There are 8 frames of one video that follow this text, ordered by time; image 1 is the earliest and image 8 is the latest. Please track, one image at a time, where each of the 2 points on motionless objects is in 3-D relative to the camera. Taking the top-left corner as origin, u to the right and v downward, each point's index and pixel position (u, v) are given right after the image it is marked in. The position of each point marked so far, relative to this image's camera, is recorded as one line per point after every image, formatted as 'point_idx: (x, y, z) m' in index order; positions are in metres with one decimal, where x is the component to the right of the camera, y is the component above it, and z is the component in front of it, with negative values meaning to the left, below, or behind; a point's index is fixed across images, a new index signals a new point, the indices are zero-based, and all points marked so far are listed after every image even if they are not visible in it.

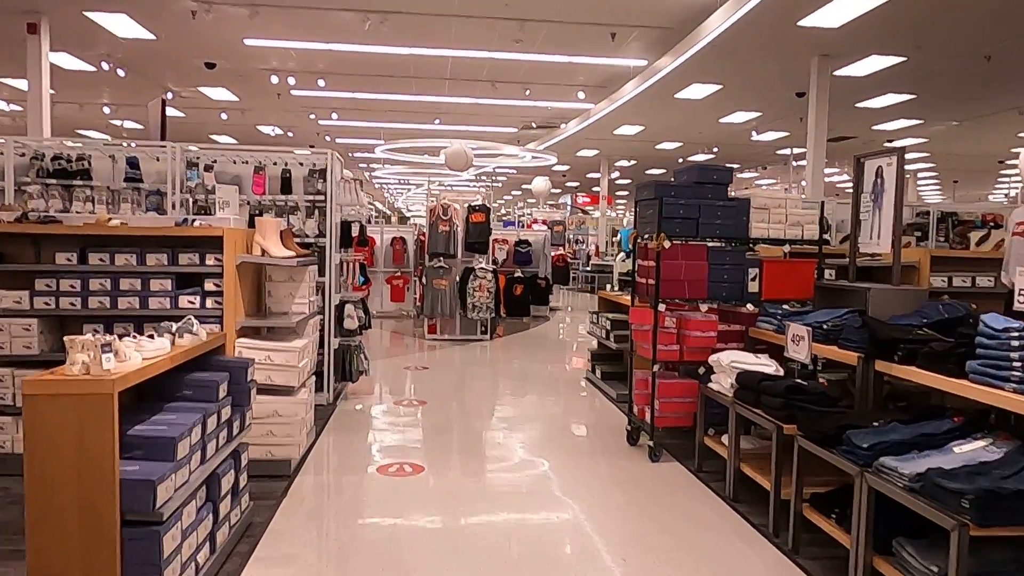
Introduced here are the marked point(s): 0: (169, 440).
0: (-1.2, -0.5, +2.6) m
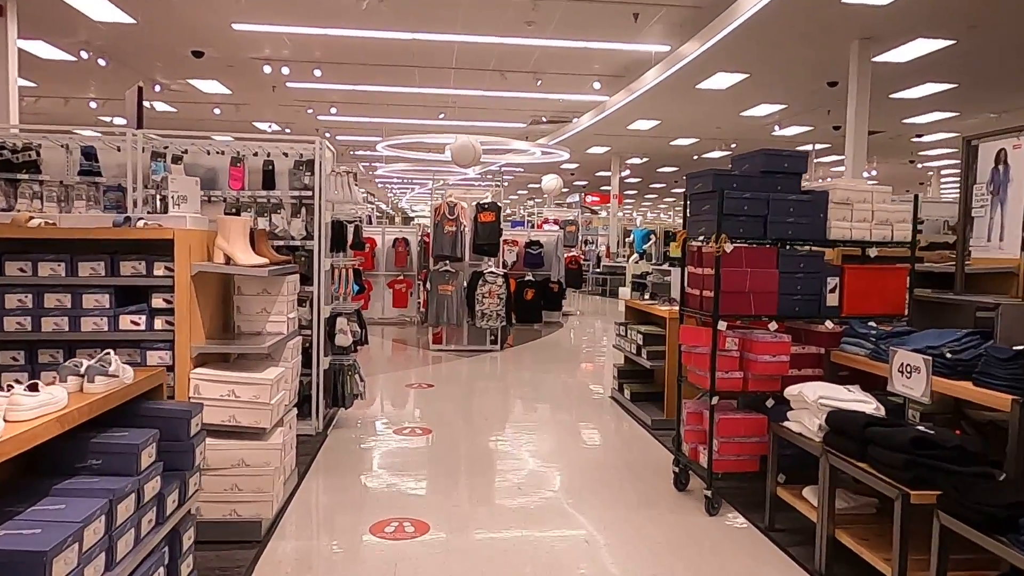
0: (-1.0, -0.6, +1.7) m
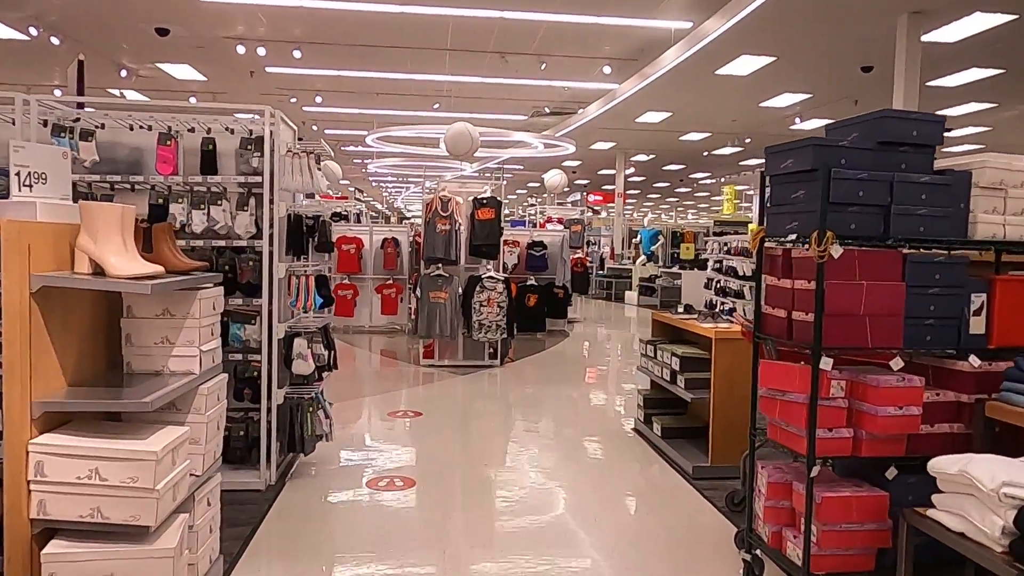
0: (-1.0, -0.7, +0.5) m
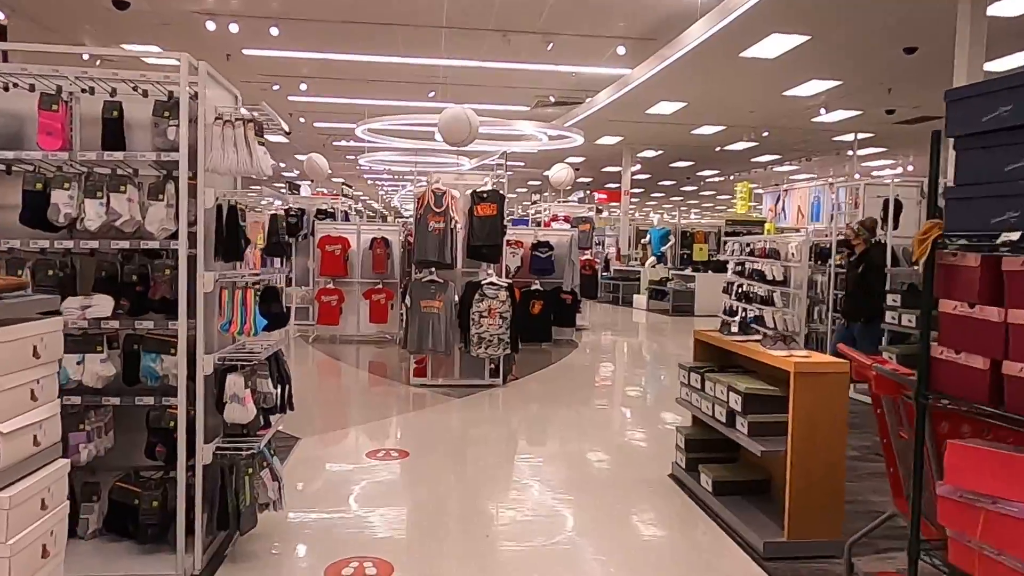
0: (-0.9, -0.7, -0.7) m
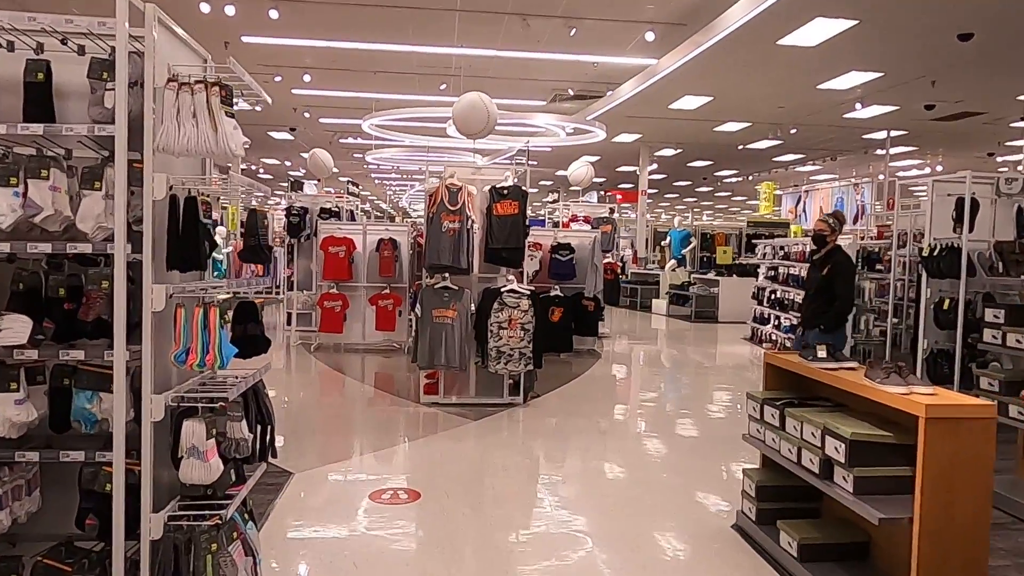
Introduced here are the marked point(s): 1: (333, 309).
0: (-0.8, -0.8, -1.5) m
1: (-2.3, -0.3, +9.9) m
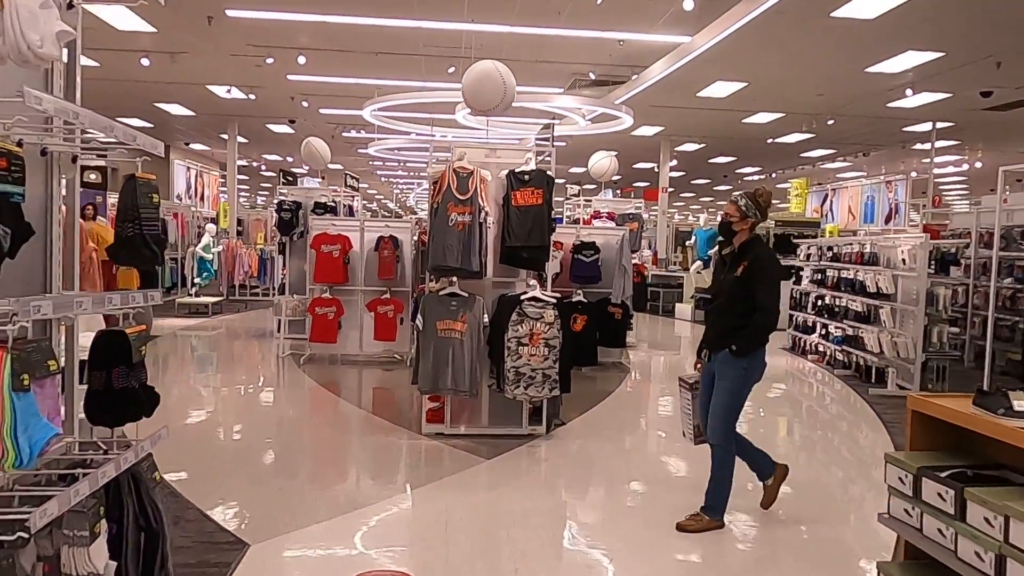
0: (-0.8, -0.8, -2.6) m
1: (-2.2, -0.3, +8.8) m
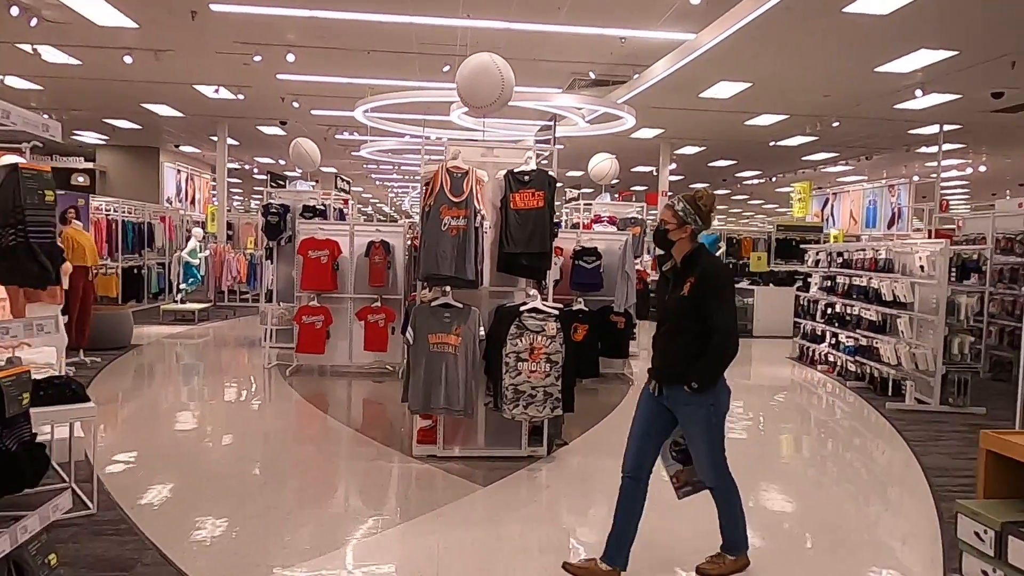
0: (-0.7, -0.9, -3.1) m
1: (-2.2, -0.4, +8.3) m
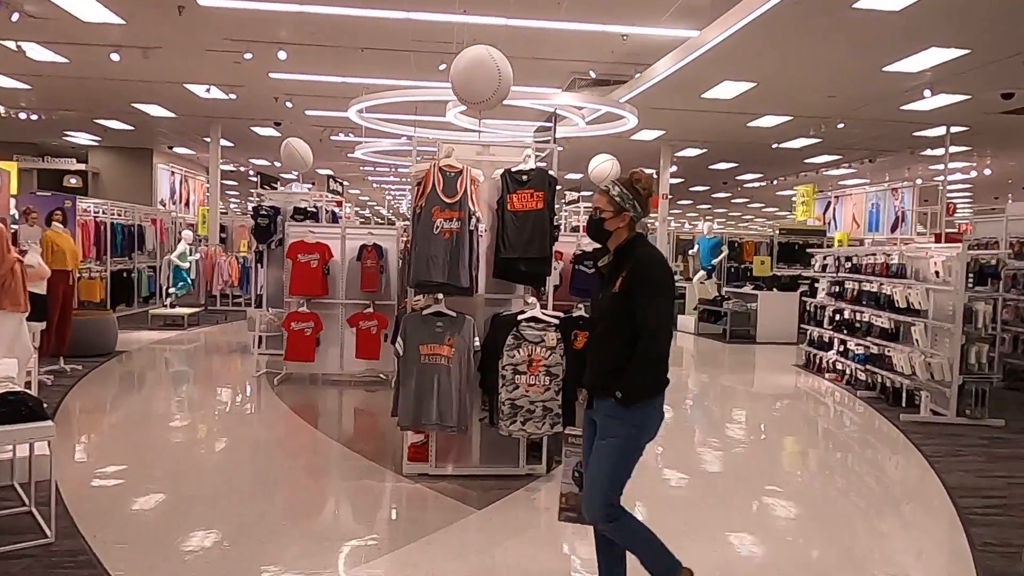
0: (-0.7, -0.9, -3.4) m
1: (-2.2, -0.5, +8.0) m
